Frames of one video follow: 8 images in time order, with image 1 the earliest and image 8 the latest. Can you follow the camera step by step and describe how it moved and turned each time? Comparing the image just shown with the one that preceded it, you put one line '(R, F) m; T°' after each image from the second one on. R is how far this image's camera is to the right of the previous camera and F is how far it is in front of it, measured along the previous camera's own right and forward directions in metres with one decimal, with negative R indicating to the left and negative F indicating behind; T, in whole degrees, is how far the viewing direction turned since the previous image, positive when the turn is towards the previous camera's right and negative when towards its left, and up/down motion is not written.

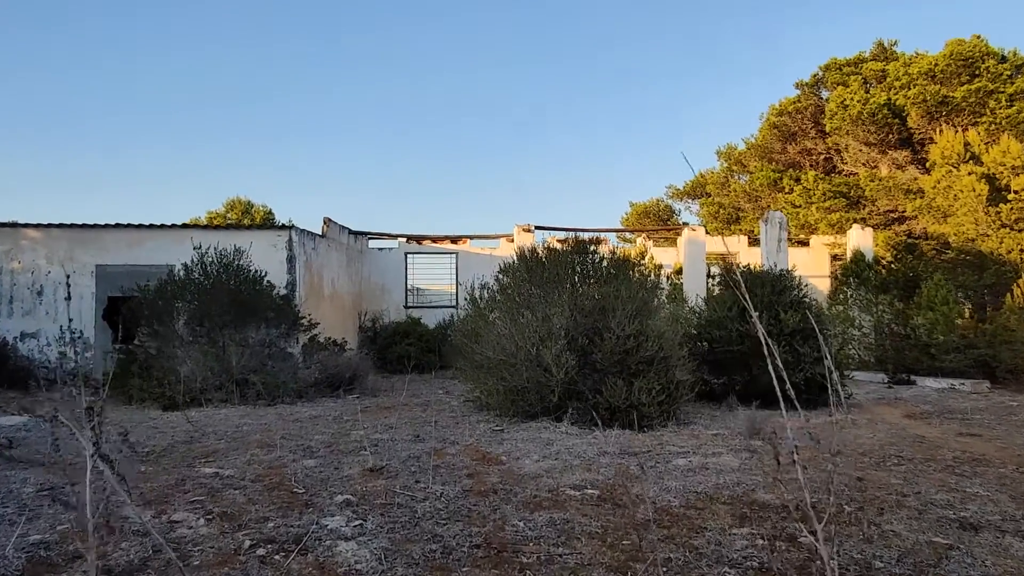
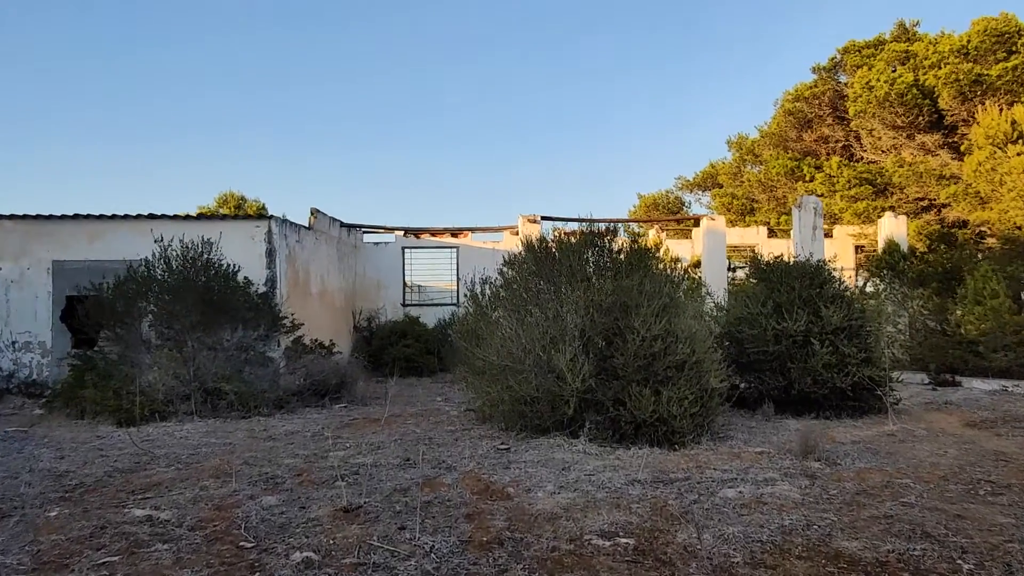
(0.0, +1.1) m; 0°
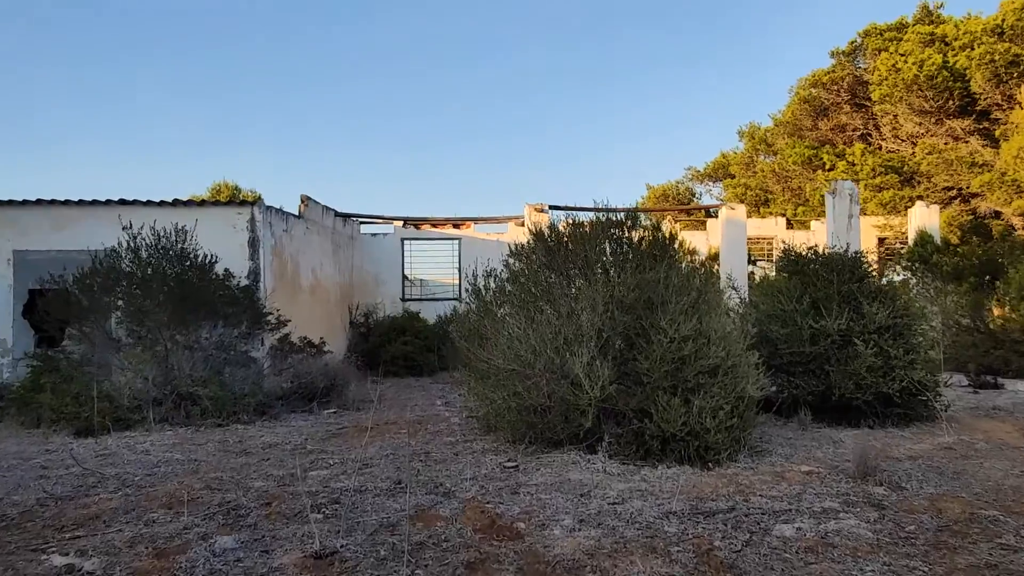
(0.0, +0.8) m; 0°
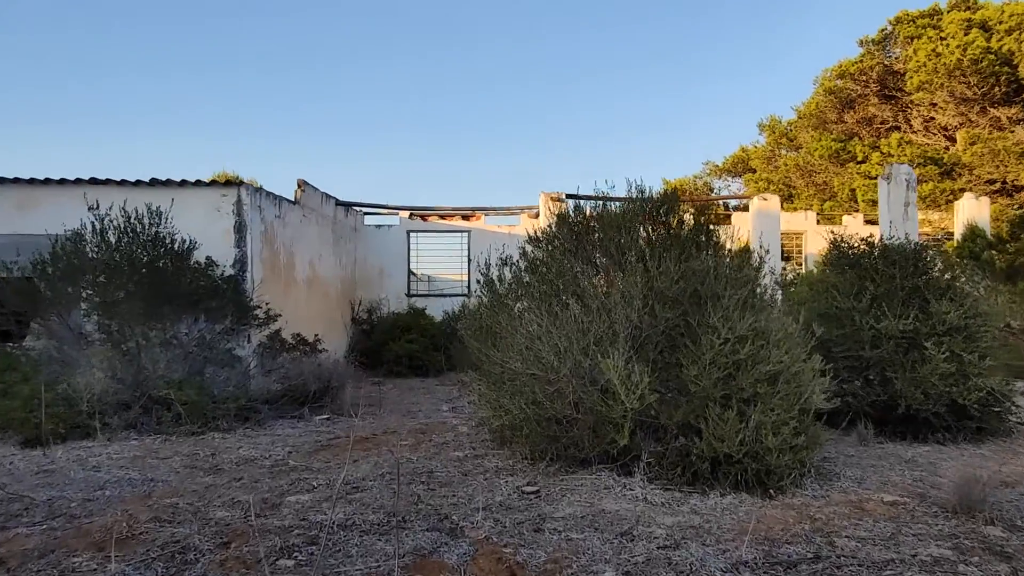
(-0.1, +0.9) m; -1°
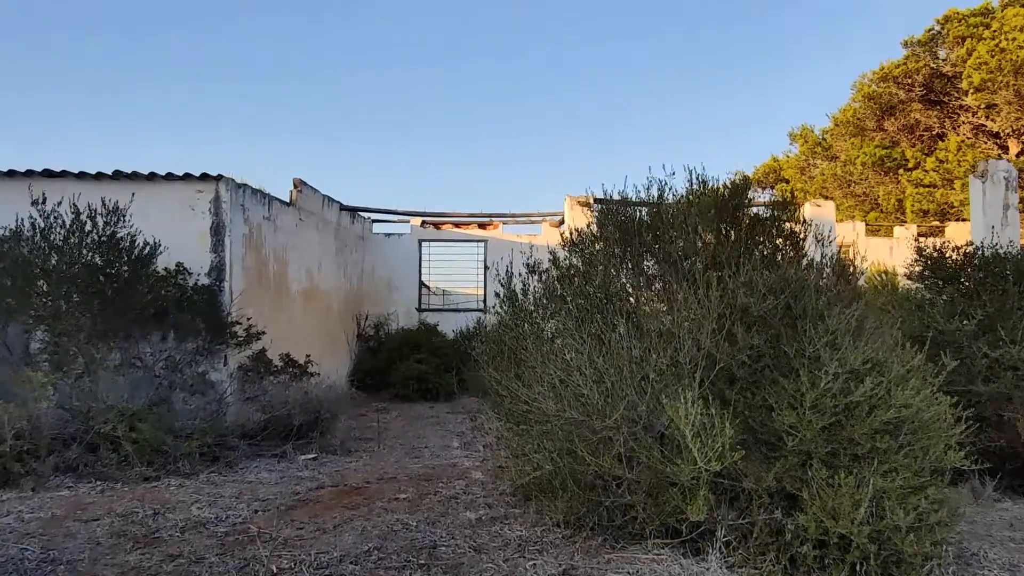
(-0.1, +1.2) m; -1°
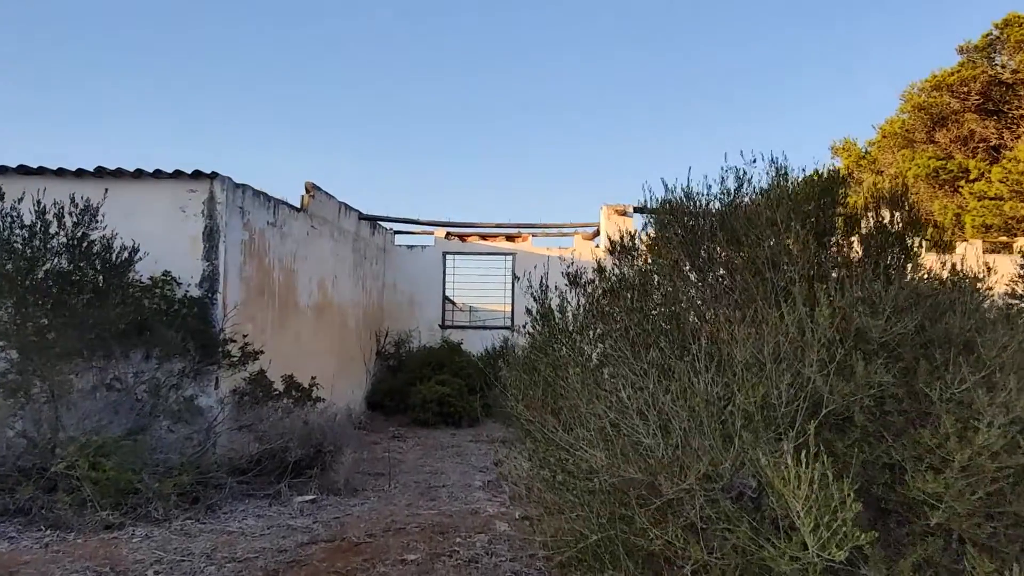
(0.0, +0.8) m; -2°
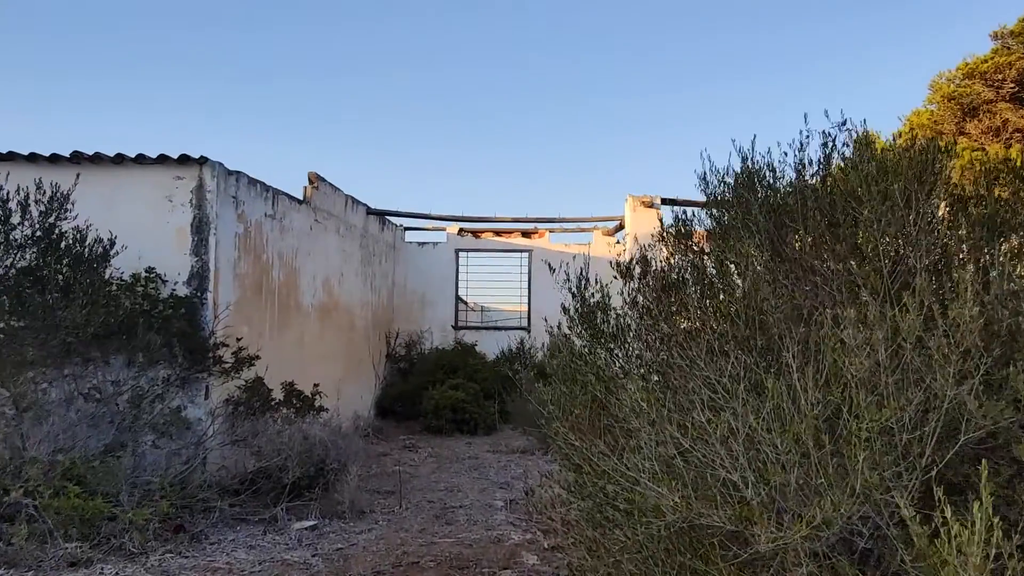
(-0.1, +0.6) m; -1°
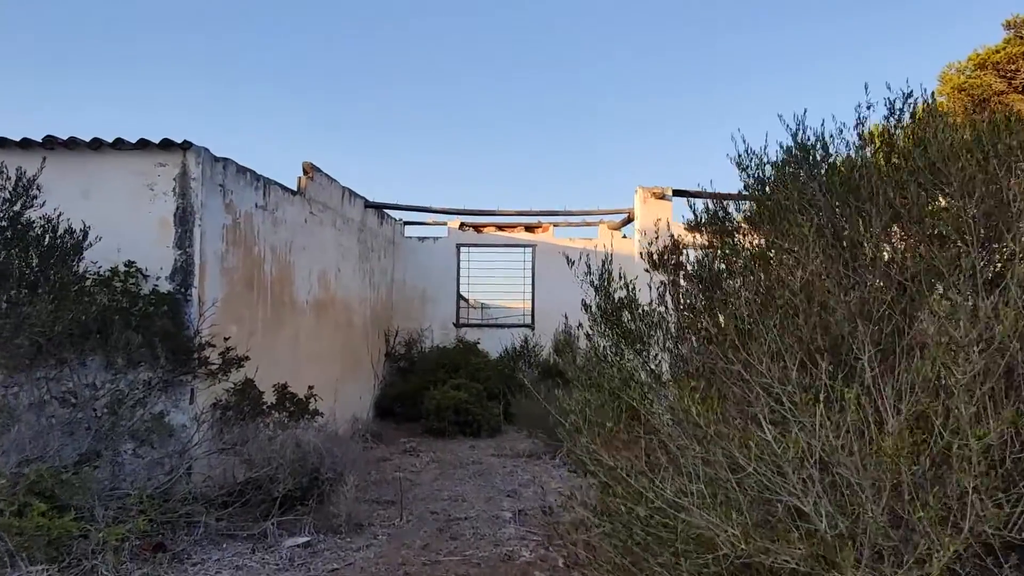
(-0.1, +0.4) m; 0°
